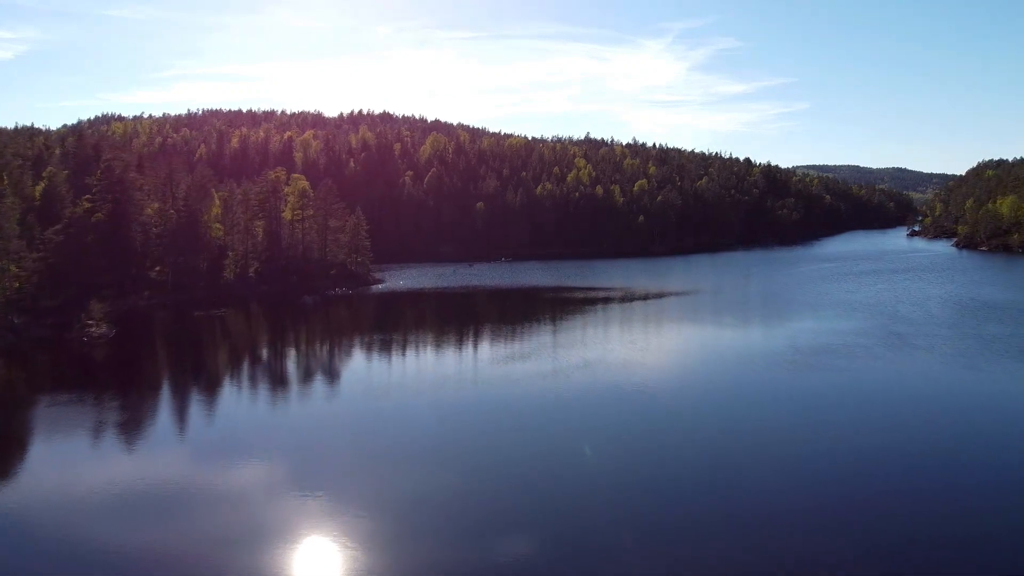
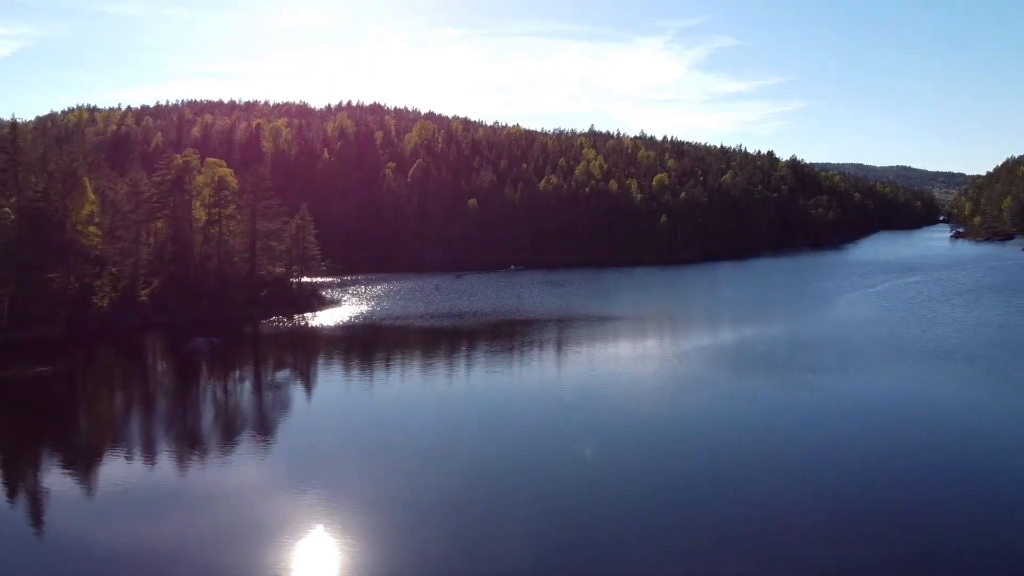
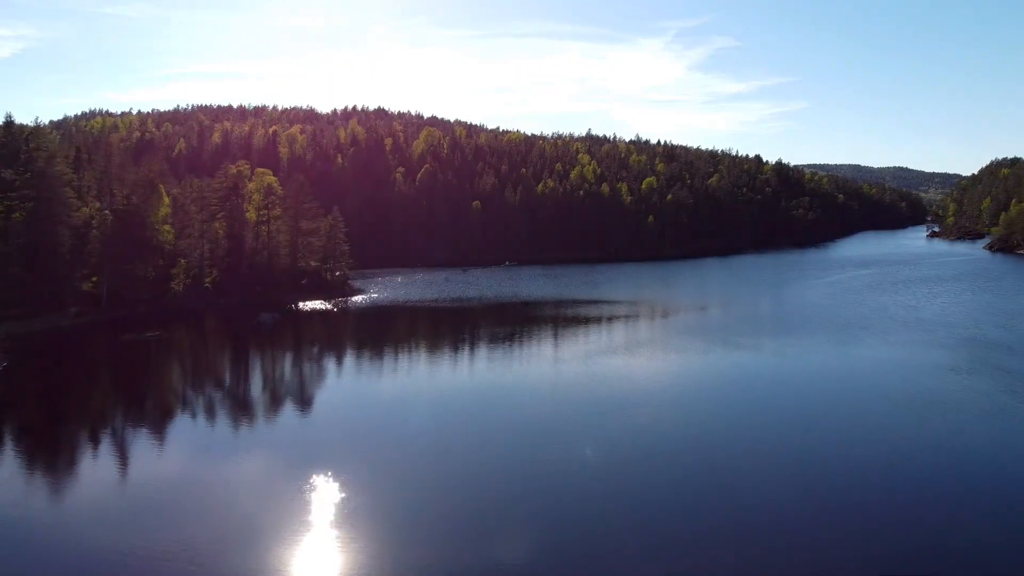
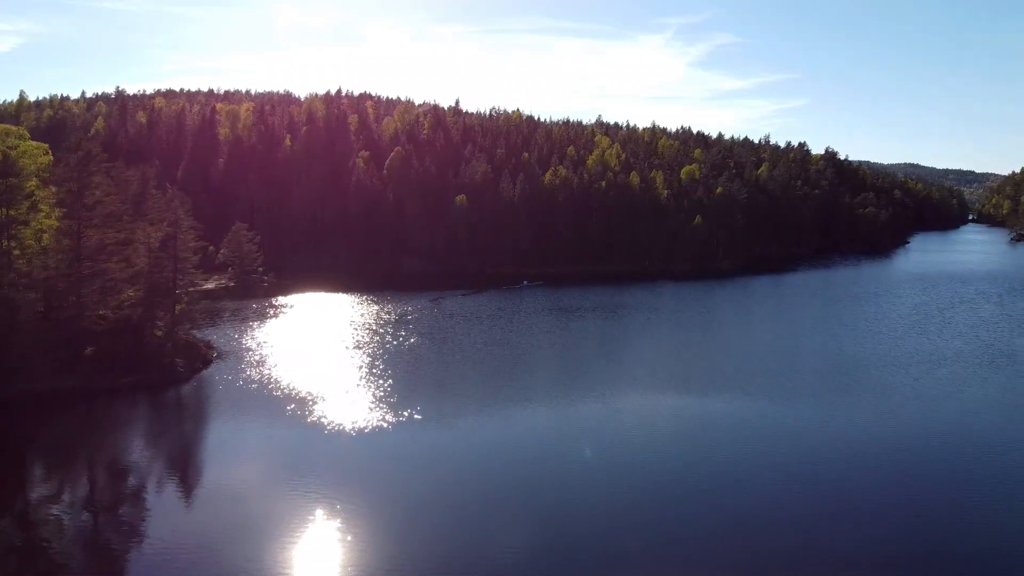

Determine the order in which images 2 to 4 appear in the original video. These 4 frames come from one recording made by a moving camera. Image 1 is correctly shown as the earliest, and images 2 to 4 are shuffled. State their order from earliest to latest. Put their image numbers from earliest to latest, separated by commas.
3, 2, 4
